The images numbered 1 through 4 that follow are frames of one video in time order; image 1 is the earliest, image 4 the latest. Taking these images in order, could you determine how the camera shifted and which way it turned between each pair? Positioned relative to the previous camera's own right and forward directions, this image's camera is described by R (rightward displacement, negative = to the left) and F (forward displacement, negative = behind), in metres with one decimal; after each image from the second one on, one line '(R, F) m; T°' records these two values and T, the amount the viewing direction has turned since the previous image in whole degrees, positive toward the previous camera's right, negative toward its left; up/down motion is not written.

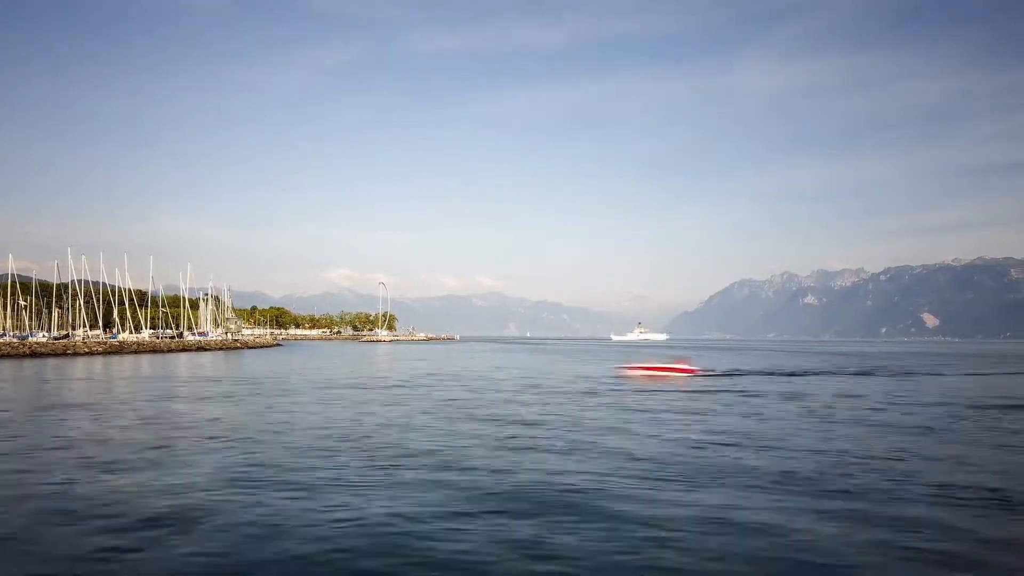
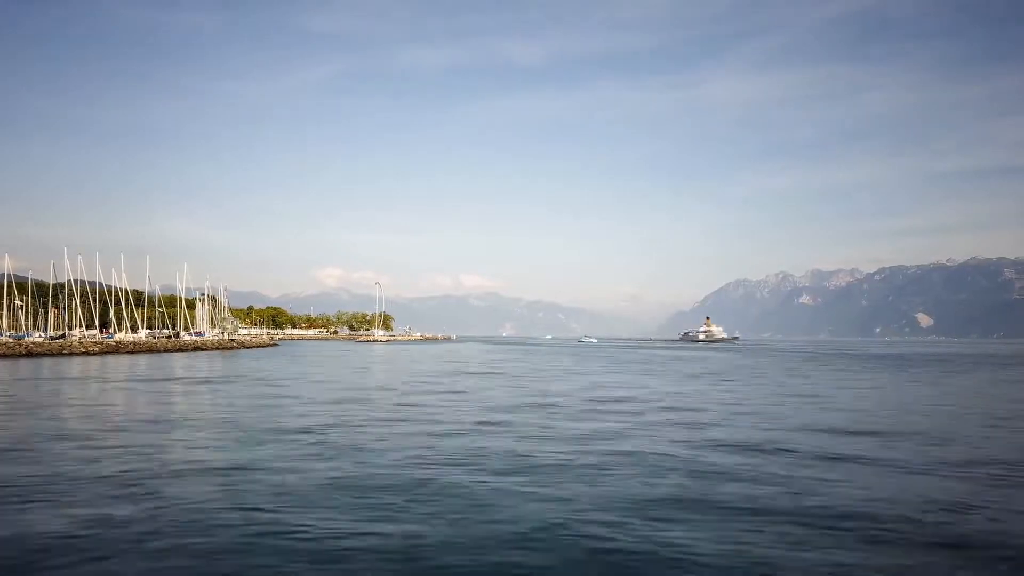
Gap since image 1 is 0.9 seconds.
(-6.6, -2.9) m; +1°
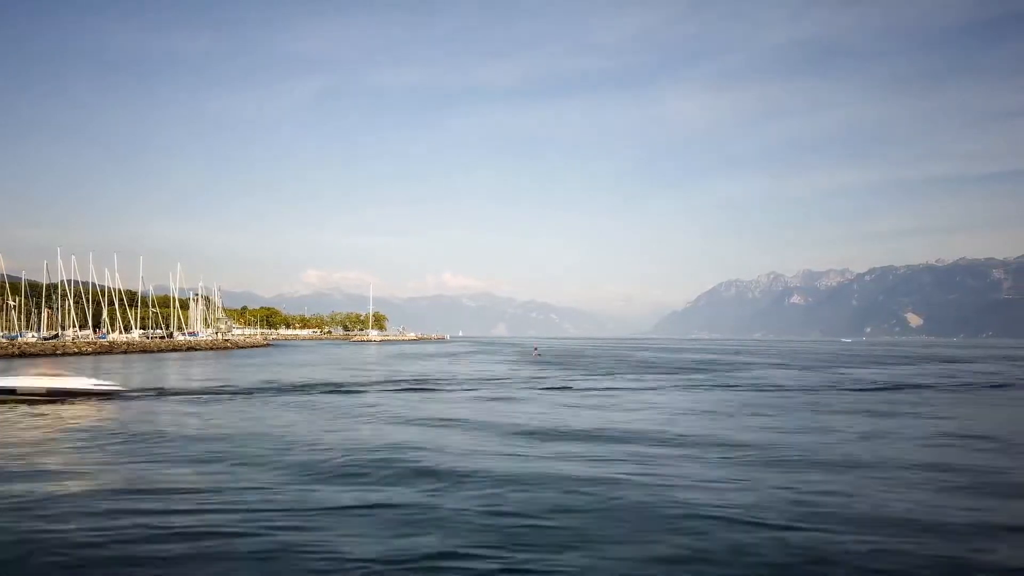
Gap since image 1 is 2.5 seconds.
(+3.3, -1.1) m; 0°
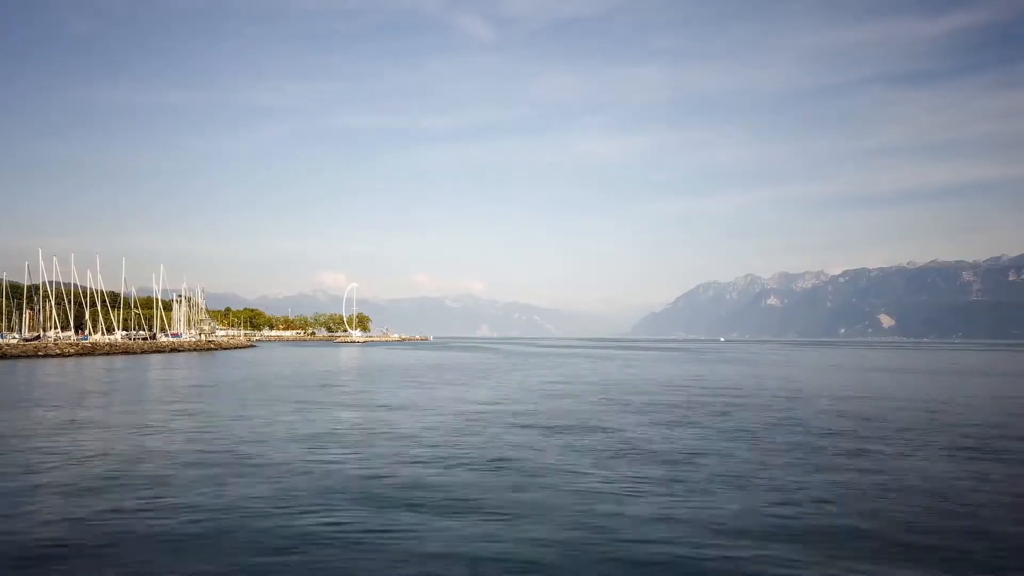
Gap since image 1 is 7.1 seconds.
(+3.6, -4.7) m; +1°
